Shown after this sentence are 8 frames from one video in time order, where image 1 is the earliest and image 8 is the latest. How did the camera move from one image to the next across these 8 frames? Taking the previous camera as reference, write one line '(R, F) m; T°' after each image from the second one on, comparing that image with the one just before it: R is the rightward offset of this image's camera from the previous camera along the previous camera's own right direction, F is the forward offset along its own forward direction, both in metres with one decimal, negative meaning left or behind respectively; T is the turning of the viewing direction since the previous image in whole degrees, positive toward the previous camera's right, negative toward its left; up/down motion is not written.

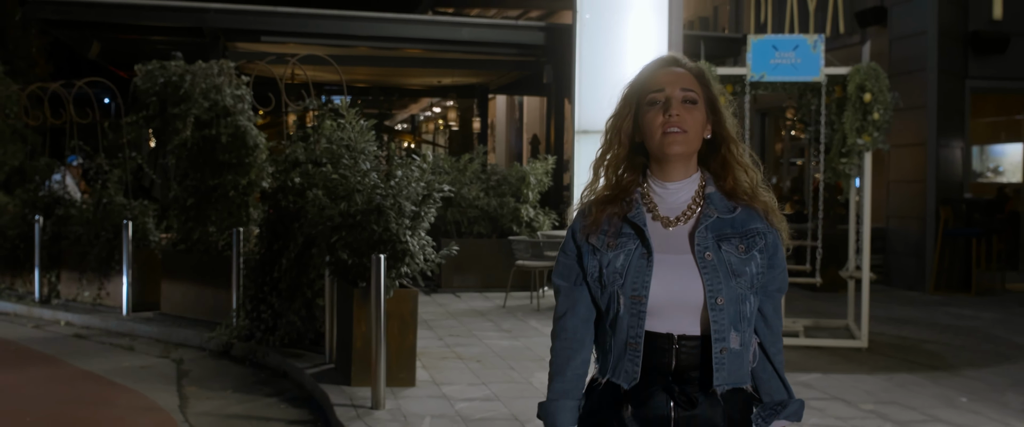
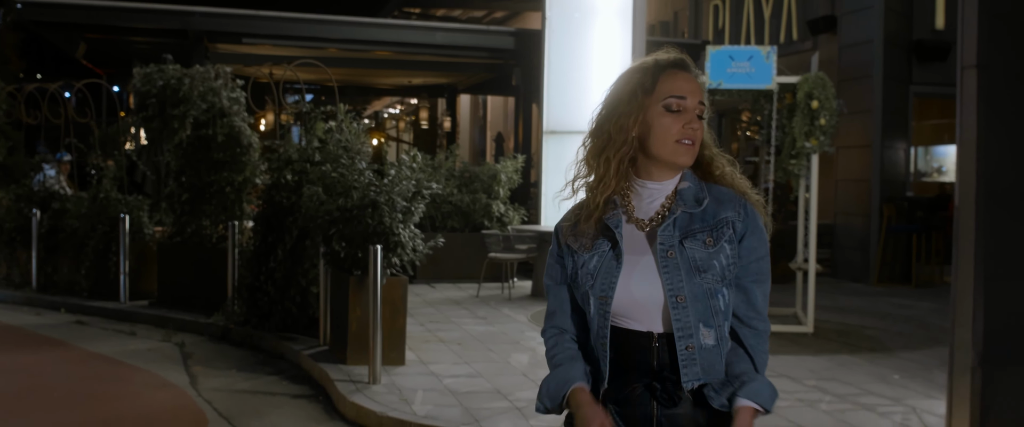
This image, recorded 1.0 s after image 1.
(-0.1, -0.7) m; +2°
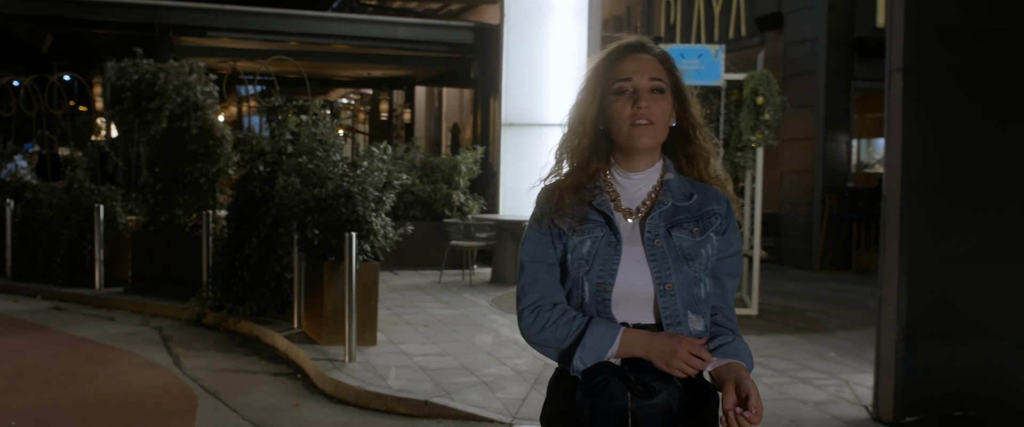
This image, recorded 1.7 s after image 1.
(-0.1, -0.5) m; +2°
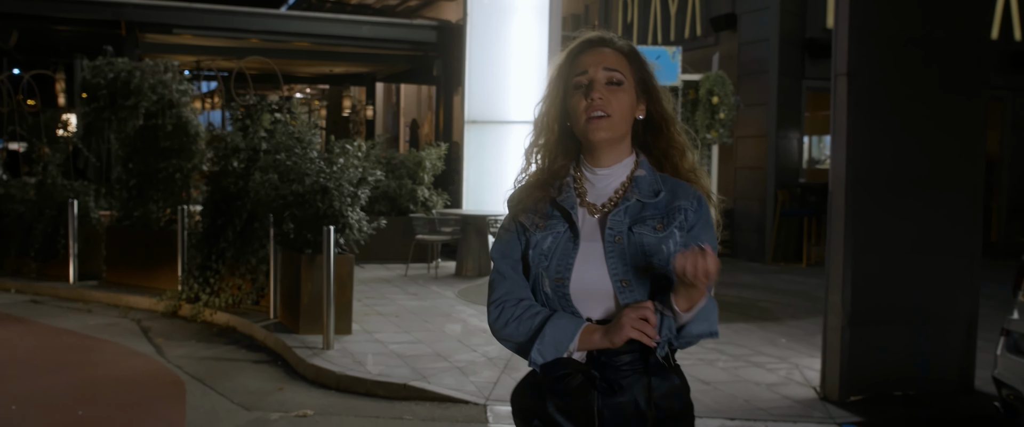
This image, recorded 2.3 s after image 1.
(-0.1, -0.4) m; +2°
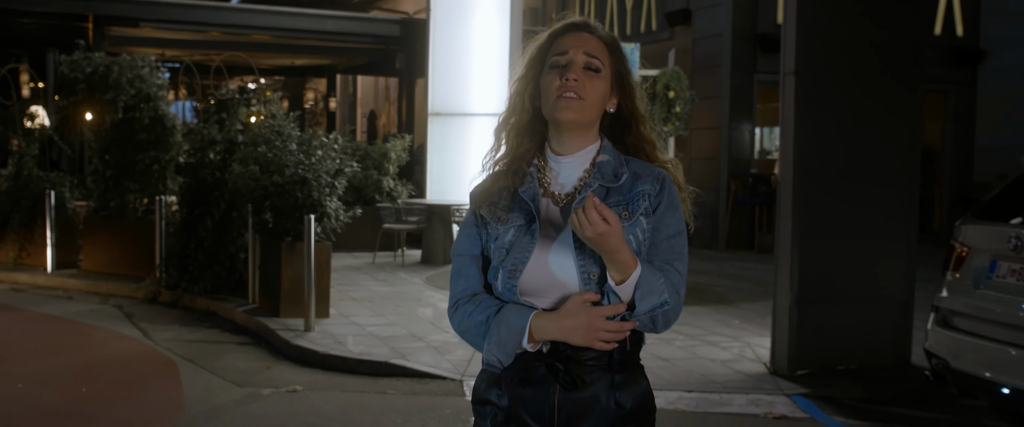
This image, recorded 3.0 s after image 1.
(-0.1, -0.5) m; +2°
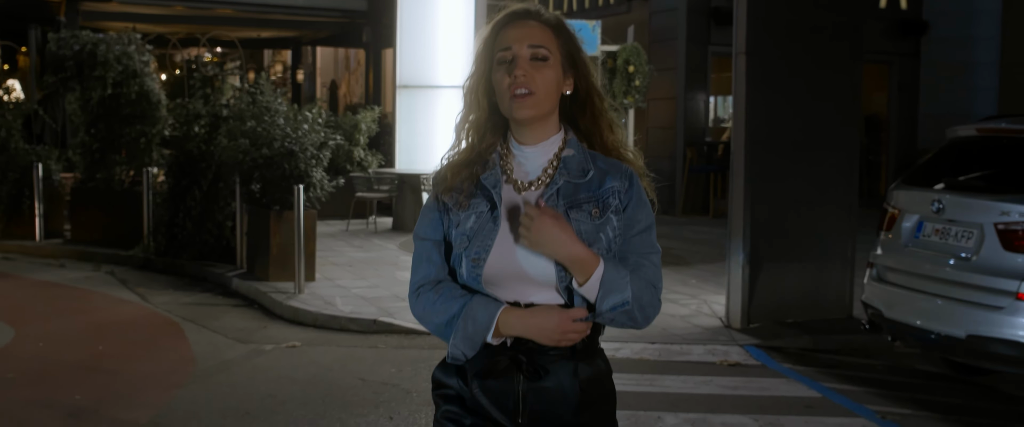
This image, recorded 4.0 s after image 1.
(-0.1, -0.6) m; +2°
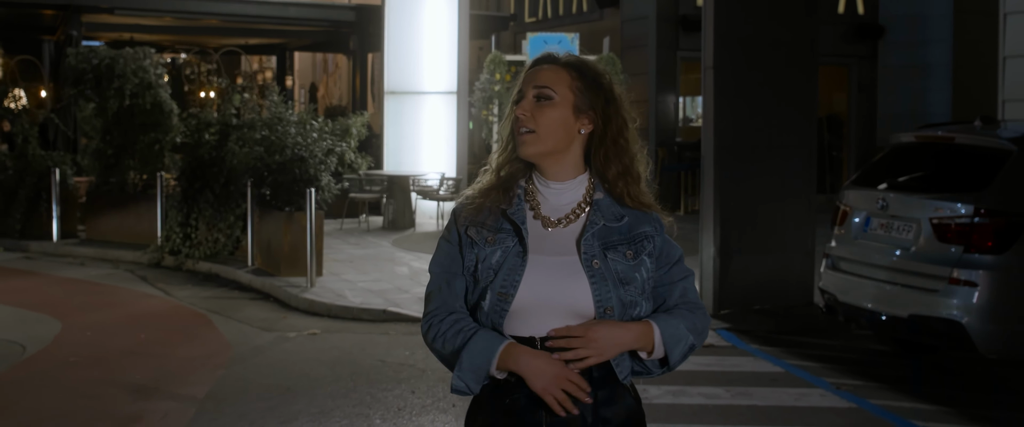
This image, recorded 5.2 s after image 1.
(-0.2, -0.9) m; +1°
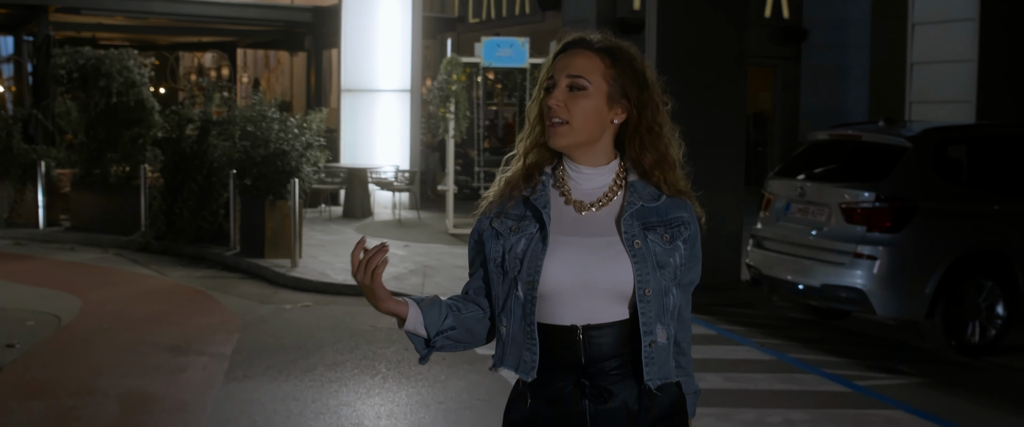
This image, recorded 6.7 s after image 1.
(-0.3, -1.2) m; +3°
